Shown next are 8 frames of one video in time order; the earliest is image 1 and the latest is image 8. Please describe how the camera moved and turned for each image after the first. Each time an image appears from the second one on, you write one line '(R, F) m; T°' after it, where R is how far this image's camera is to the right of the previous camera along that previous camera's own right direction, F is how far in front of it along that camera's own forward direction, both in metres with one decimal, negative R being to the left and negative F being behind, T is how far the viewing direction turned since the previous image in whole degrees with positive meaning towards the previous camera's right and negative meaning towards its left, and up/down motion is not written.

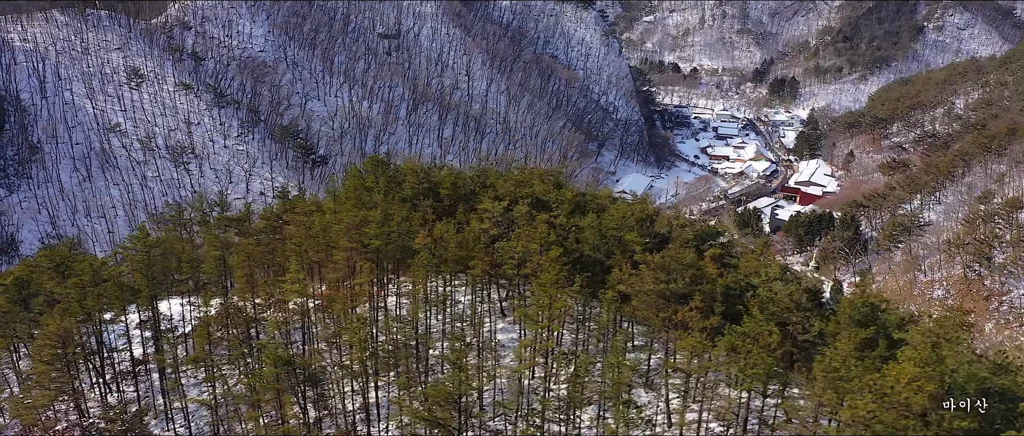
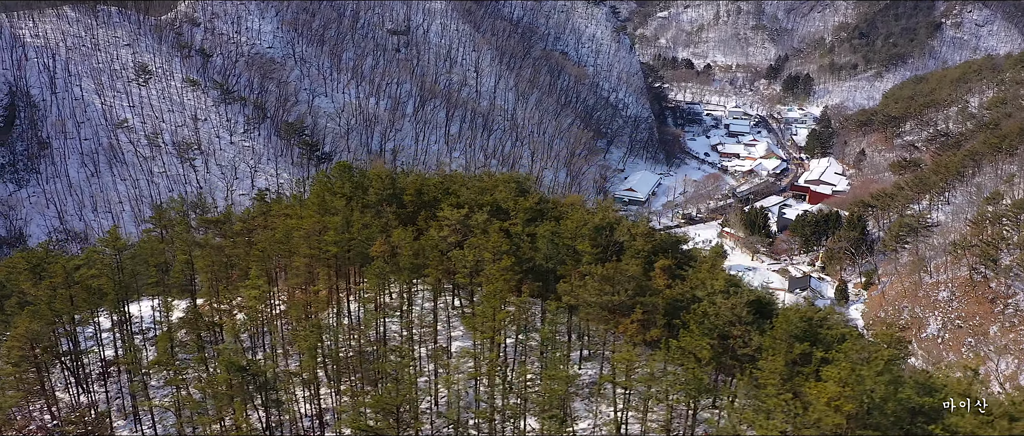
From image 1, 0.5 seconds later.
(+0.5, 0.0) m; -1°
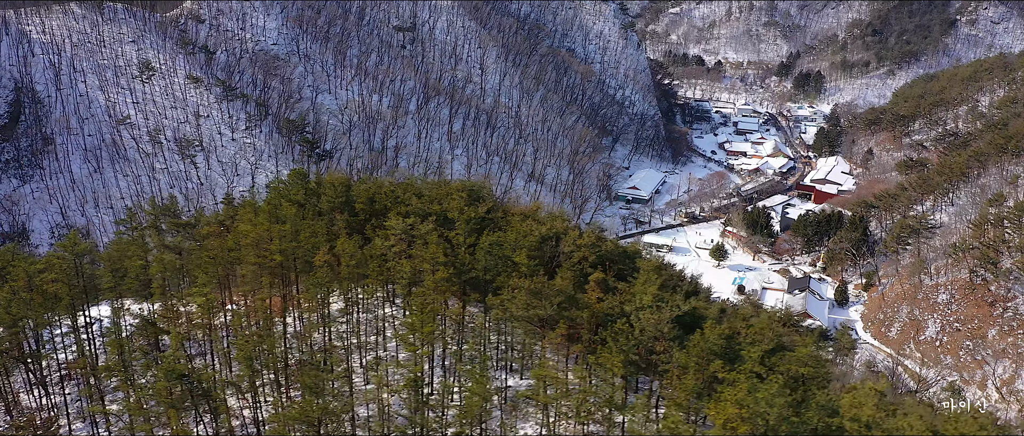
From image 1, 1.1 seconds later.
(+0.6, 0.0) m; -1°
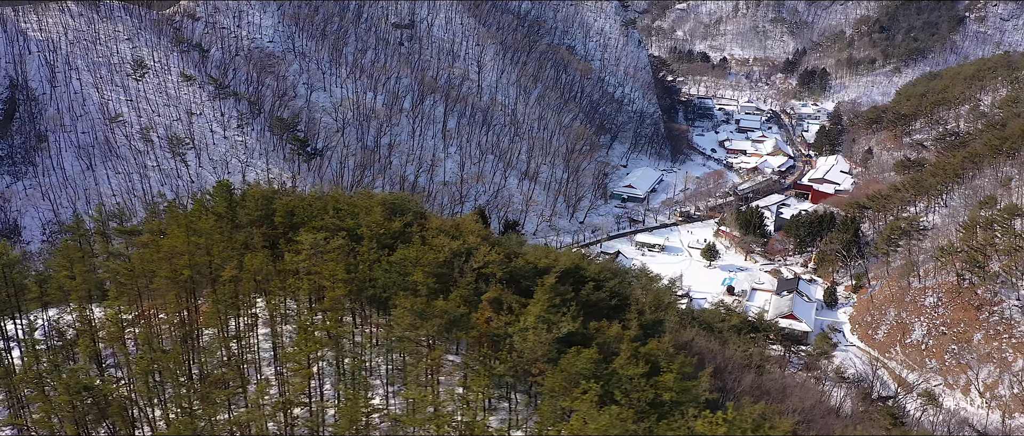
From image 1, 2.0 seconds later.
(+1.0, 0.0) m; -1°
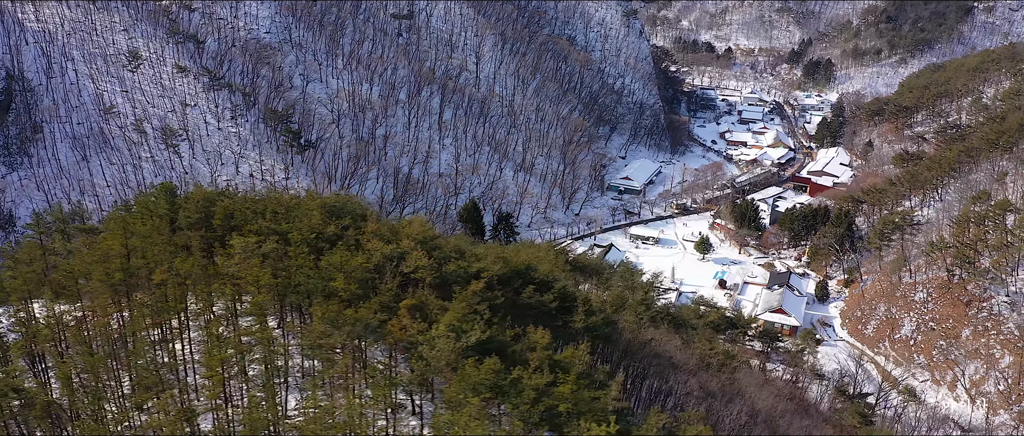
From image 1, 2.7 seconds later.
(+0.7, 0.0) m; -1°
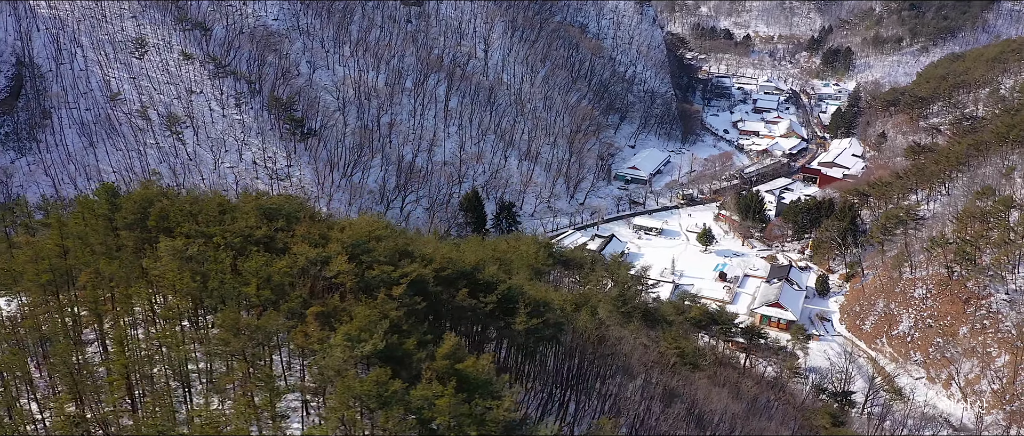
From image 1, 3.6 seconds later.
(+0.9, 0.0) m; -2°
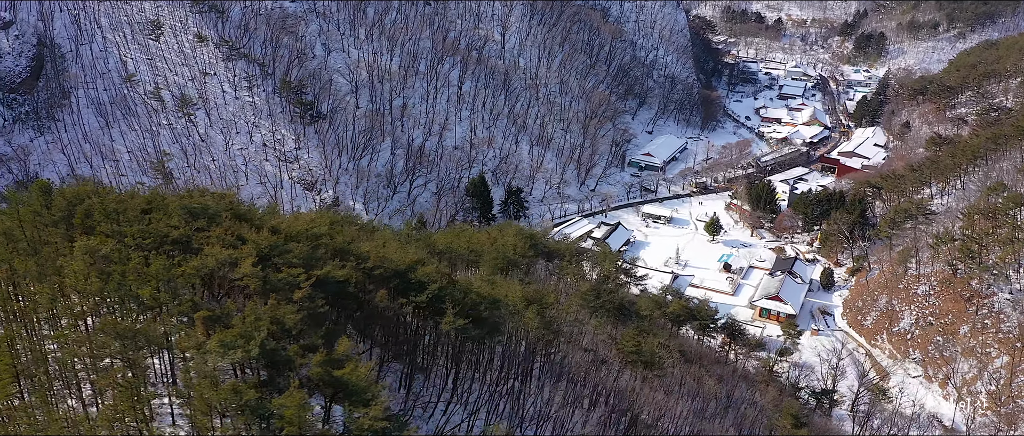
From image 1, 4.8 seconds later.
(+1.3, -0.1) m; -3°
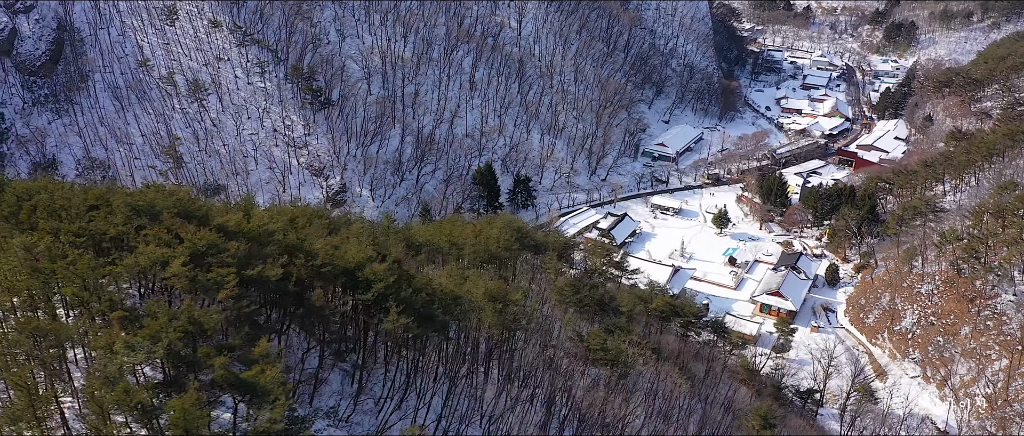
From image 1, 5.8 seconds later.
(+1.1, -0.1) m; -2°
